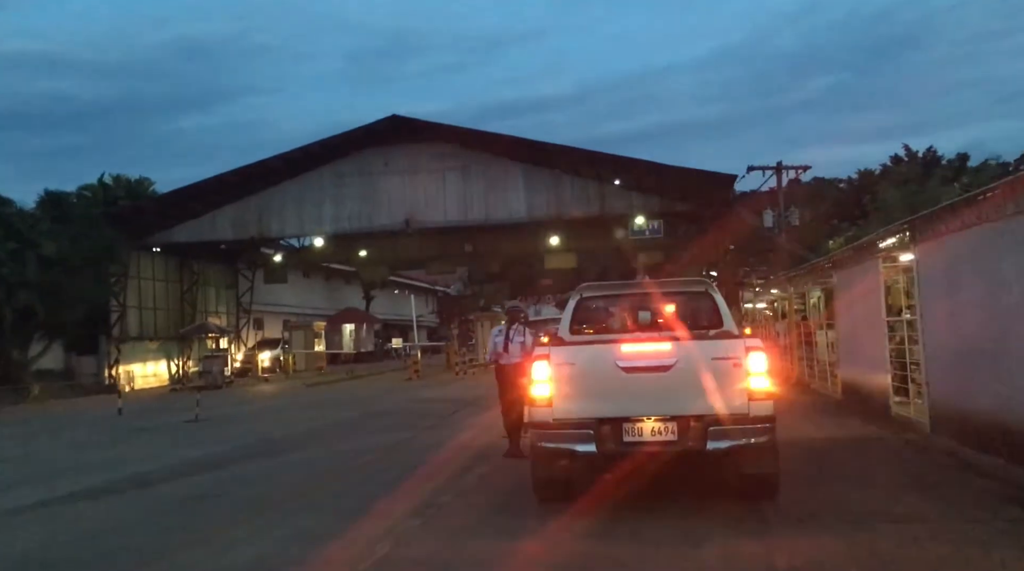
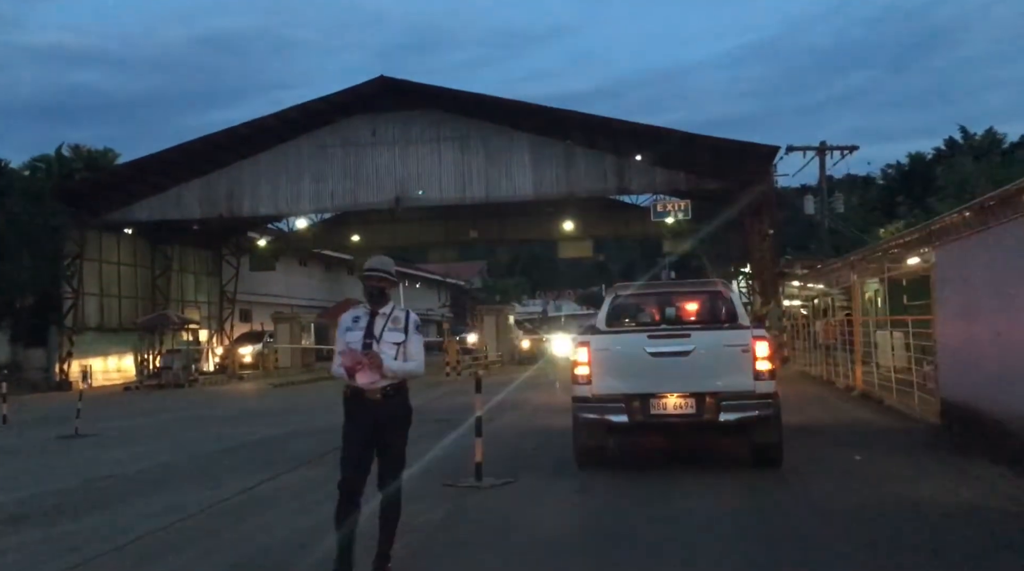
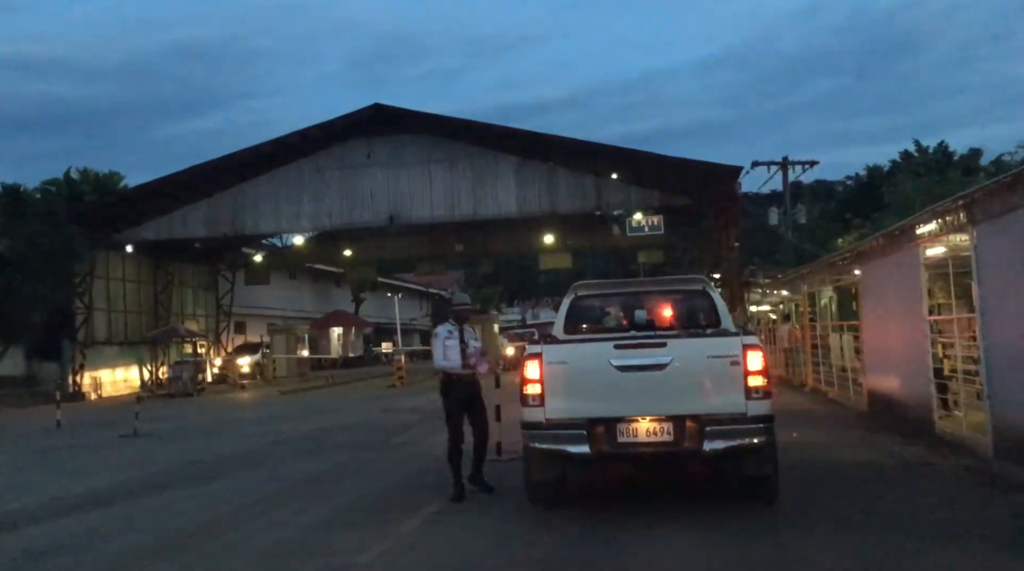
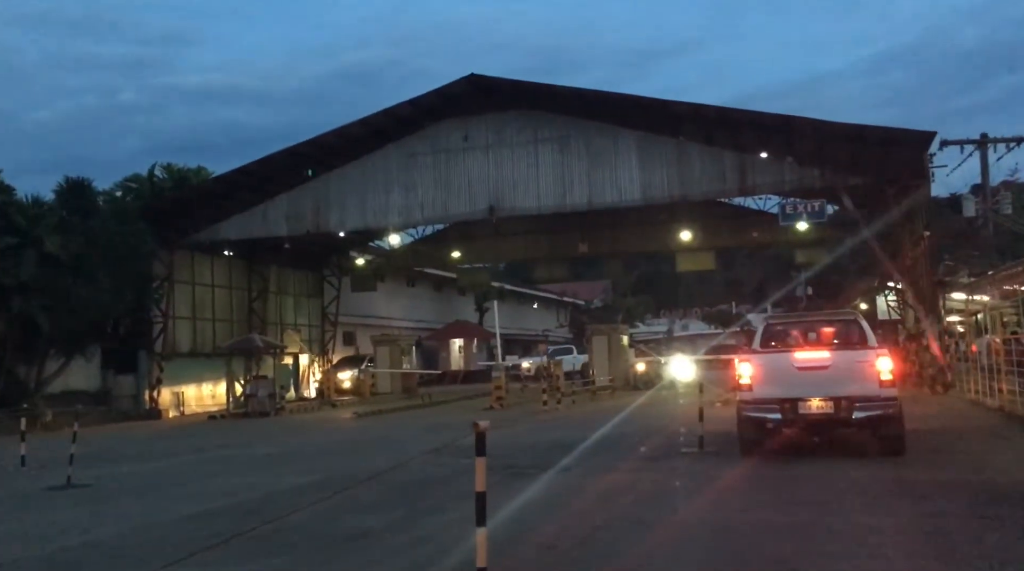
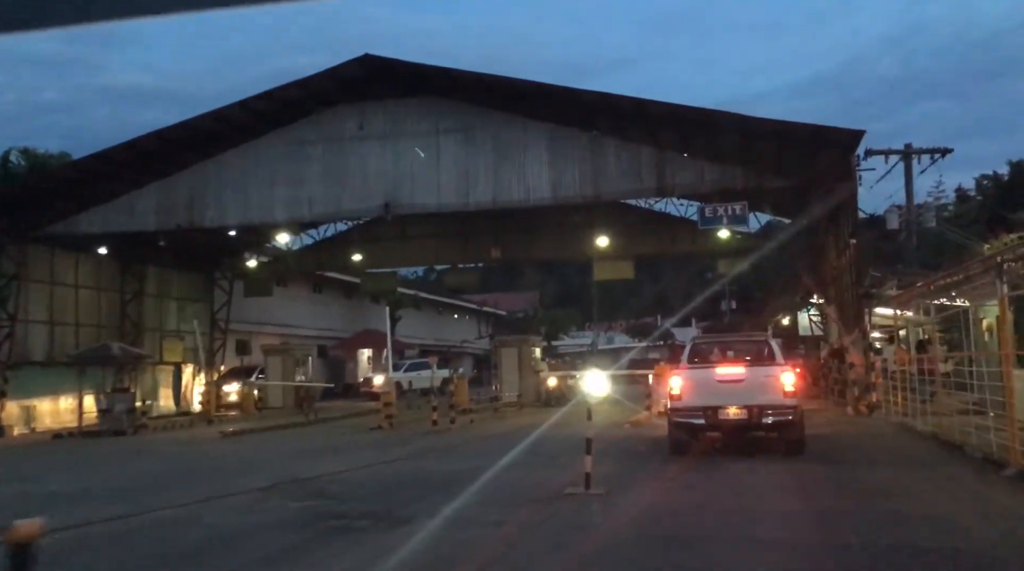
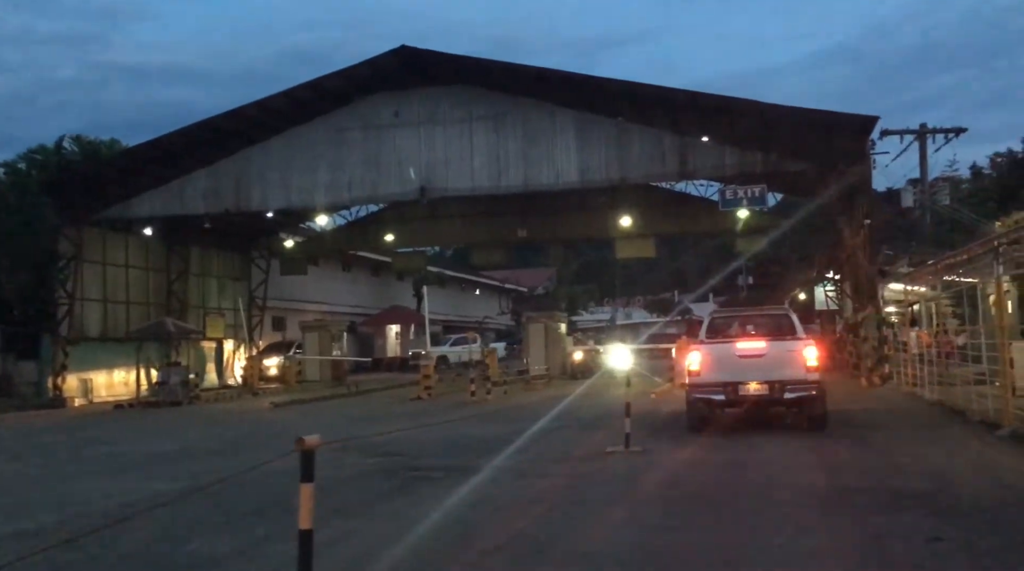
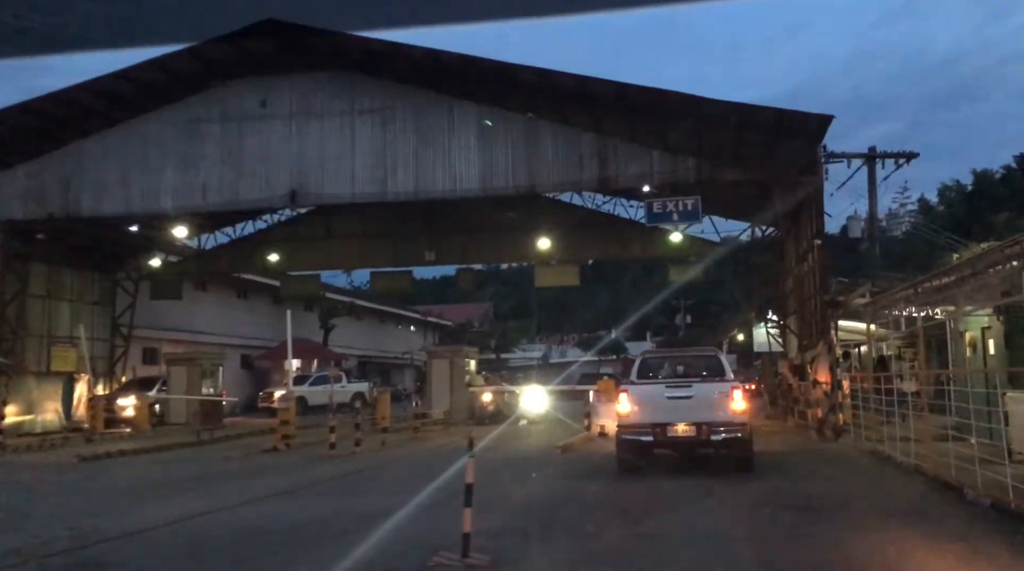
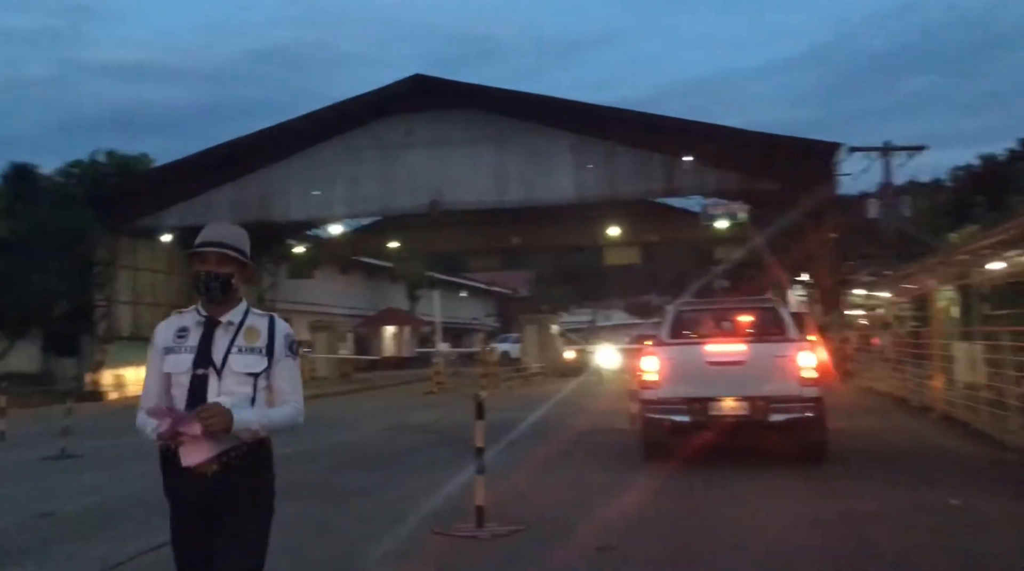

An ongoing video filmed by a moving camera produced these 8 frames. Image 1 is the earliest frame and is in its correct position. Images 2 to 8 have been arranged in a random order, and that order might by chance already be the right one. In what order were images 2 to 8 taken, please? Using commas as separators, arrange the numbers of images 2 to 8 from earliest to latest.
3, 2, 8, 4, 6, 5, 7
